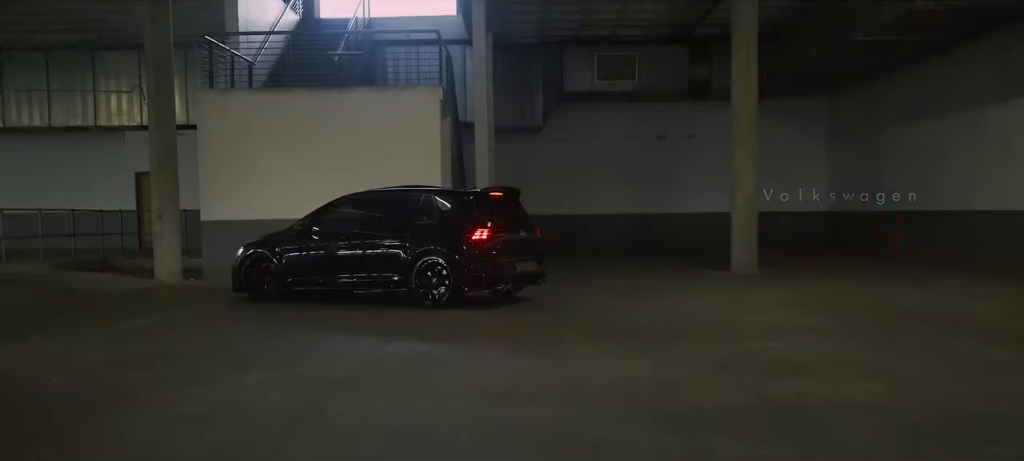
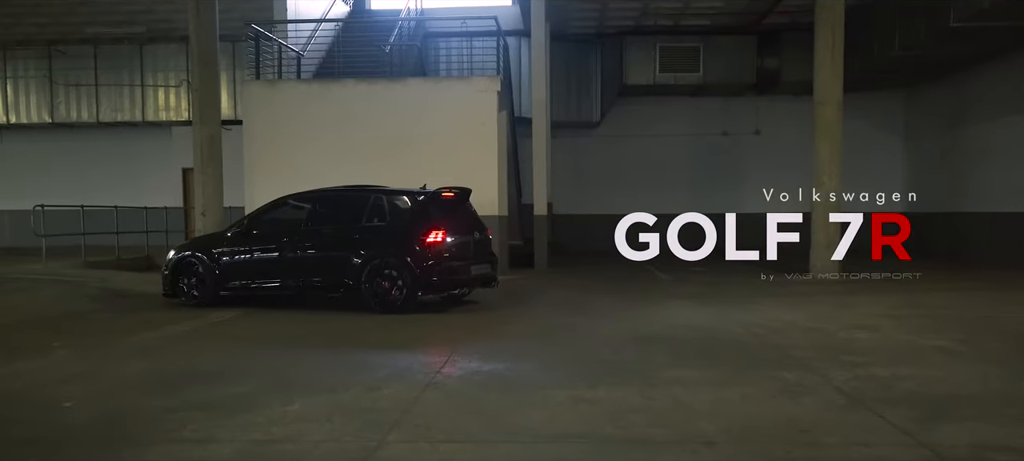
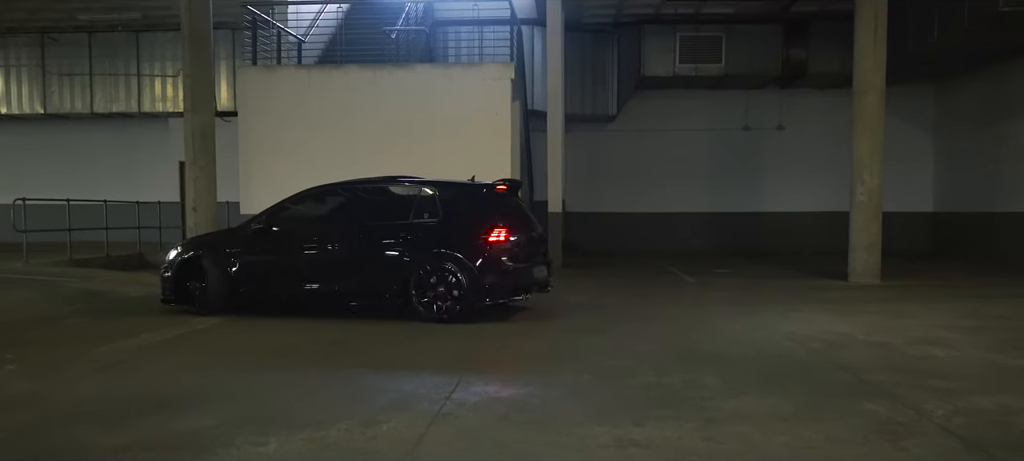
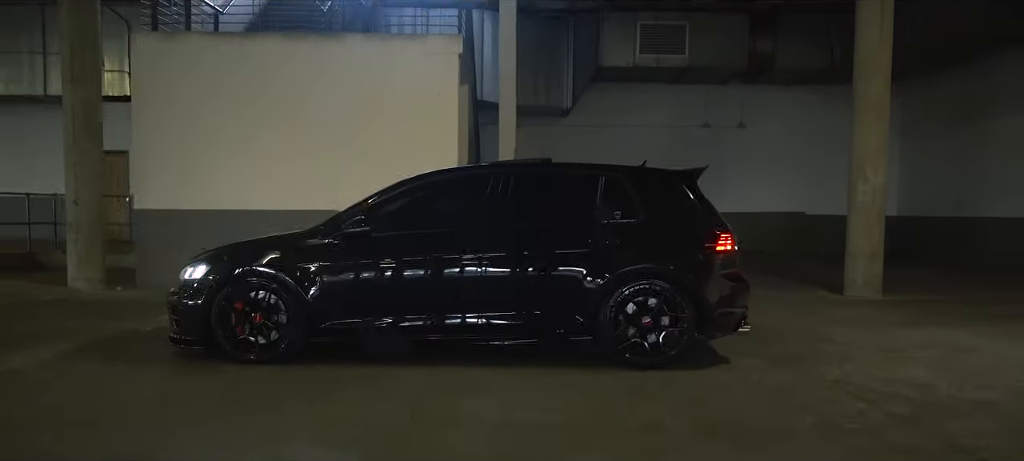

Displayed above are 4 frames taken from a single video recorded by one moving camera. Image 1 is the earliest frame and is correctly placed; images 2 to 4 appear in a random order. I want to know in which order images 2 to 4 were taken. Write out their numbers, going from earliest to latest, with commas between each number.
2, 3, 4
